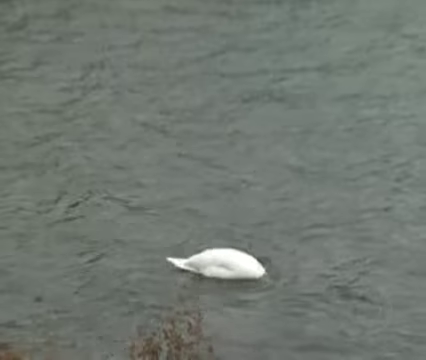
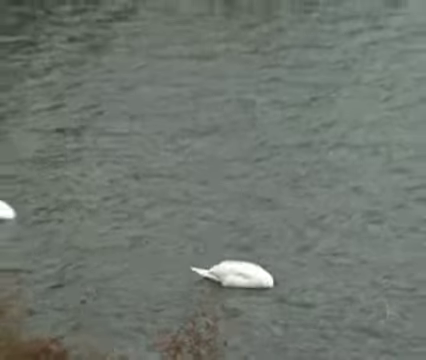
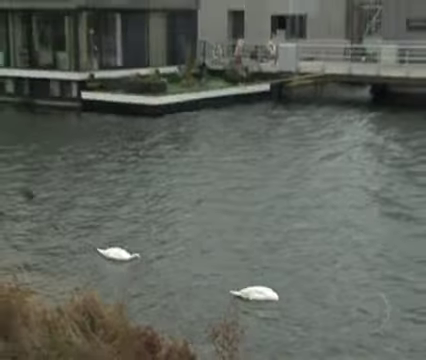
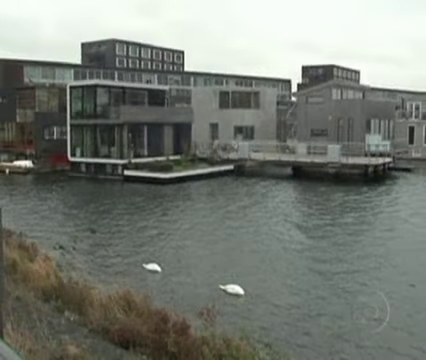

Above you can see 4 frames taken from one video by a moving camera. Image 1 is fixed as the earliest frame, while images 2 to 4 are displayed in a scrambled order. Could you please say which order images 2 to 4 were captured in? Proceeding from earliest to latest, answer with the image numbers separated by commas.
2, 3, 4
